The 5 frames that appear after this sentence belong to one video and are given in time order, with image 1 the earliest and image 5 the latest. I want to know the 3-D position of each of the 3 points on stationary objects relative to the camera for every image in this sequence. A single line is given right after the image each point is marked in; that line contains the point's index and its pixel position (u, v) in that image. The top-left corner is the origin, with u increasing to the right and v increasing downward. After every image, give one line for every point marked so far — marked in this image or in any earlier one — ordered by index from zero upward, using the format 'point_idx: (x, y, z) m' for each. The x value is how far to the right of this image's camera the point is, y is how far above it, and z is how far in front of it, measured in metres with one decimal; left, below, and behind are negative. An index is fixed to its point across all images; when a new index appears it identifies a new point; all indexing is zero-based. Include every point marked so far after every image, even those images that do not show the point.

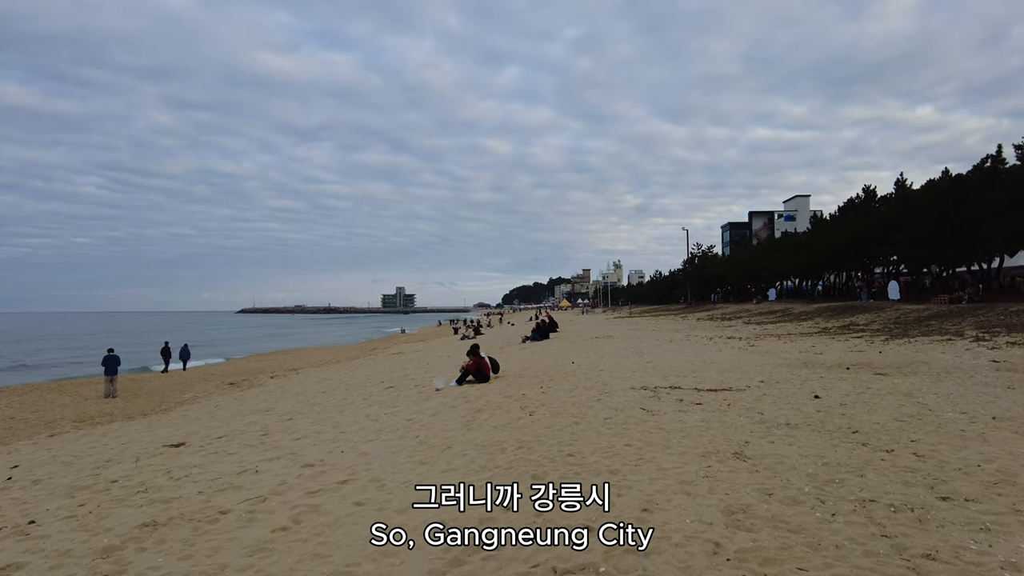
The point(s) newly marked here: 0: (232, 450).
0: (-5.0, -2.9, +10.3) m
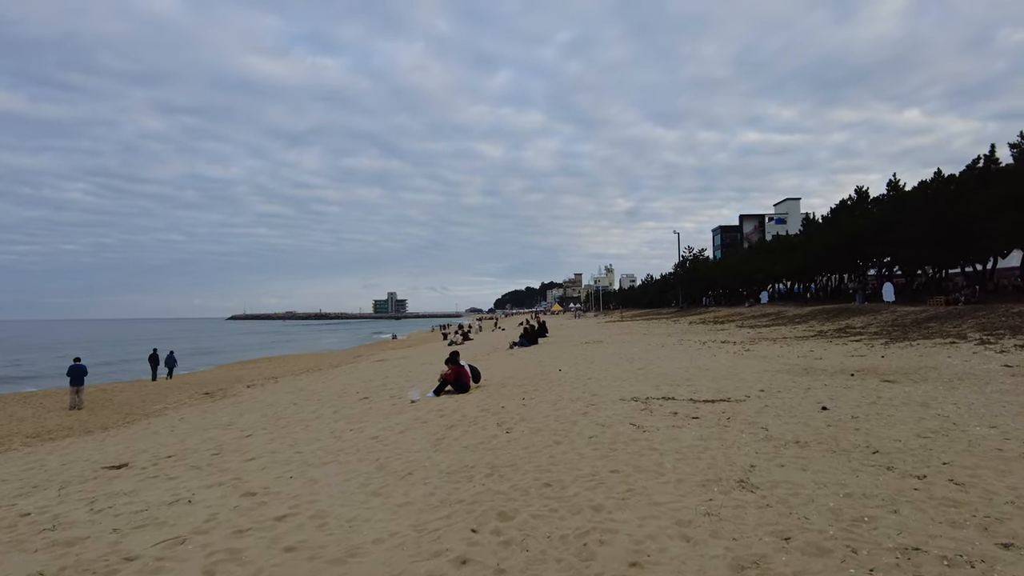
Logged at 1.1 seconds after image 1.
0: (-5.4, -3.0, +9.2) m
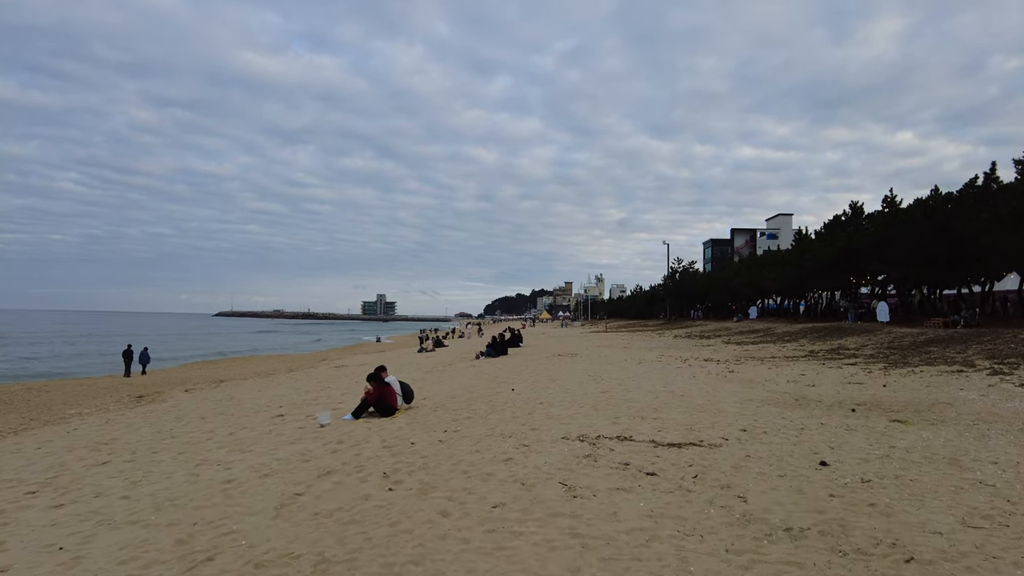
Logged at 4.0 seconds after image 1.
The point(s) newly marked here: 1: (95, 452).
0: (-6.7, -2.8, +6.7) m
1: (-7.7, -3.0, +10.4) m
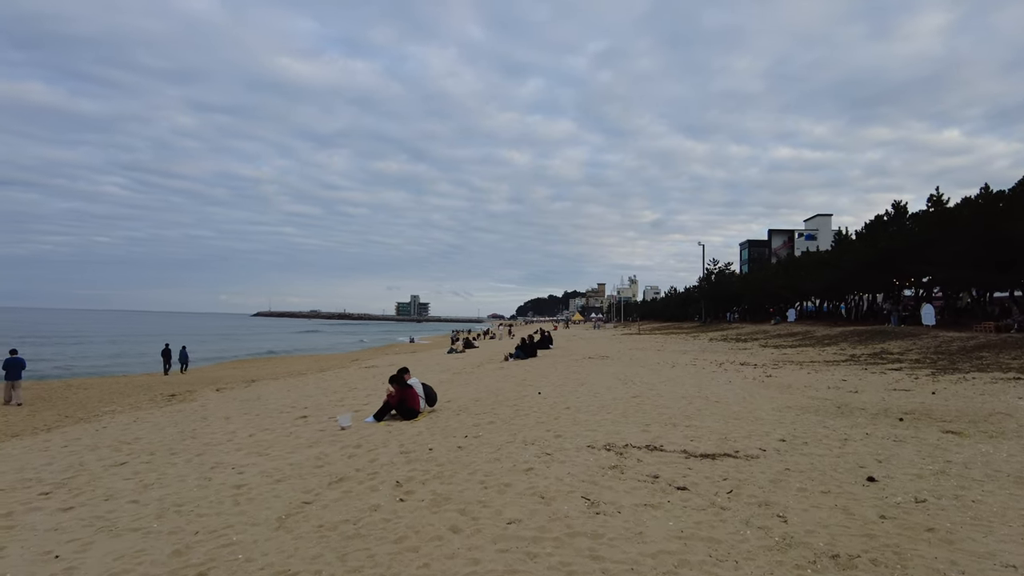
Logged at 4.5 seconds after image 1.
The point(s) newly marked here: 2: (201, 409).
0: (-6.5, -2.8, +6.7) m
1: (-7.2, -3.0, +10.5) m
2: (-9.7, -3.7, +17.8) m
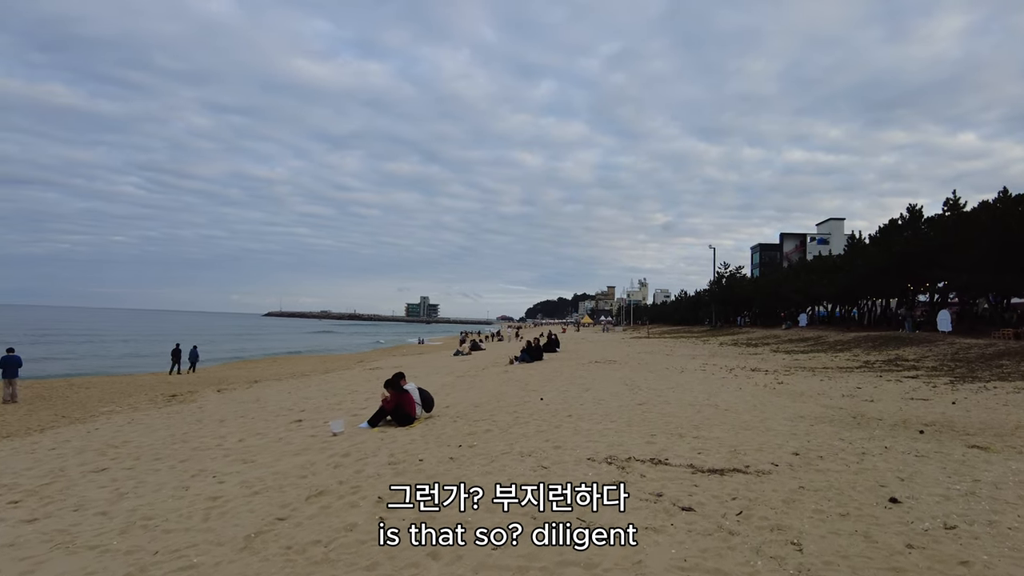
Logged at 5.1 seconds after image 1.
0: (-6.6, -2.7, +6.3) m
1: (-7.3, -3.0, +10.1) m
2: (-9.6, -3.7, +17.5) m
